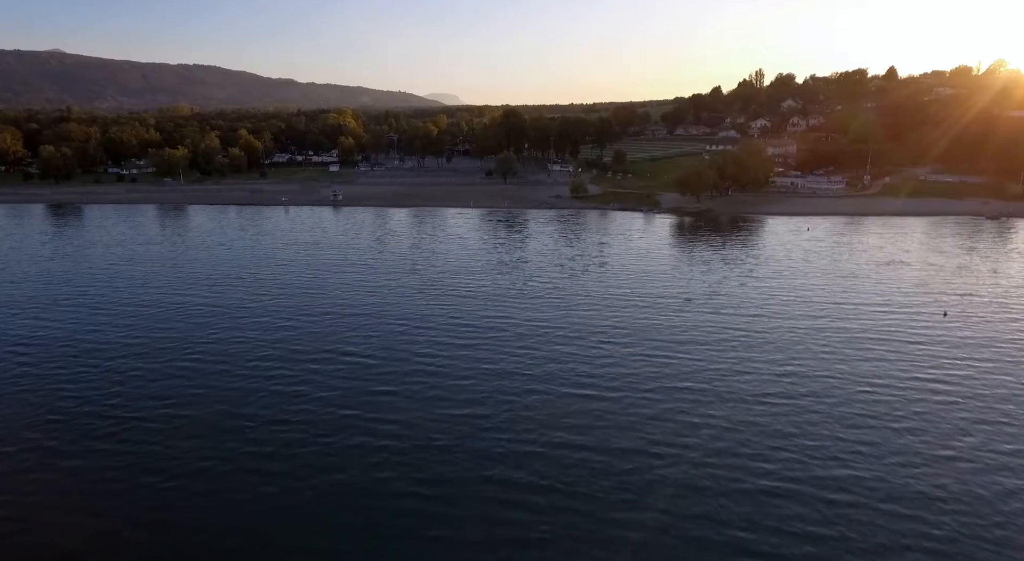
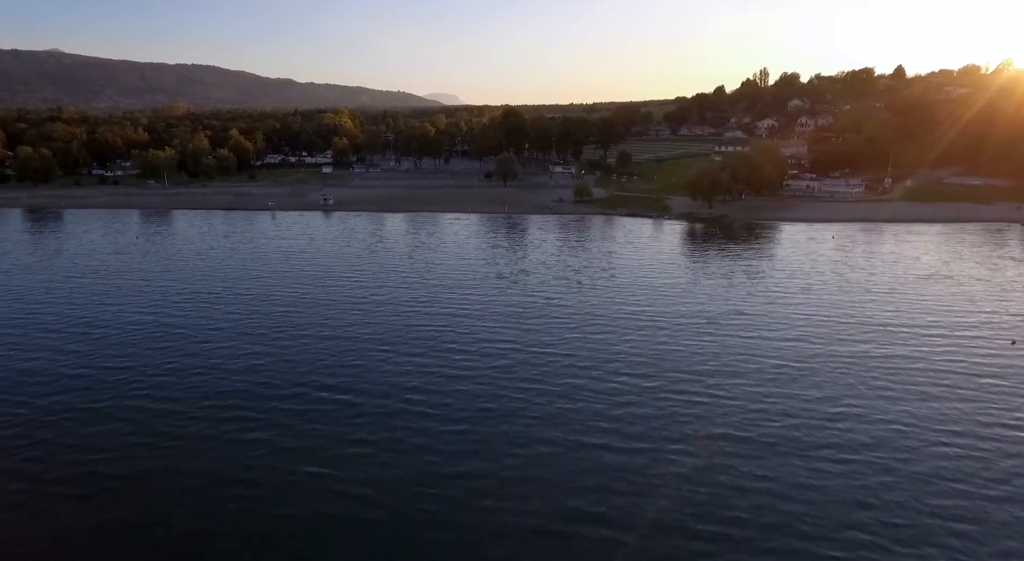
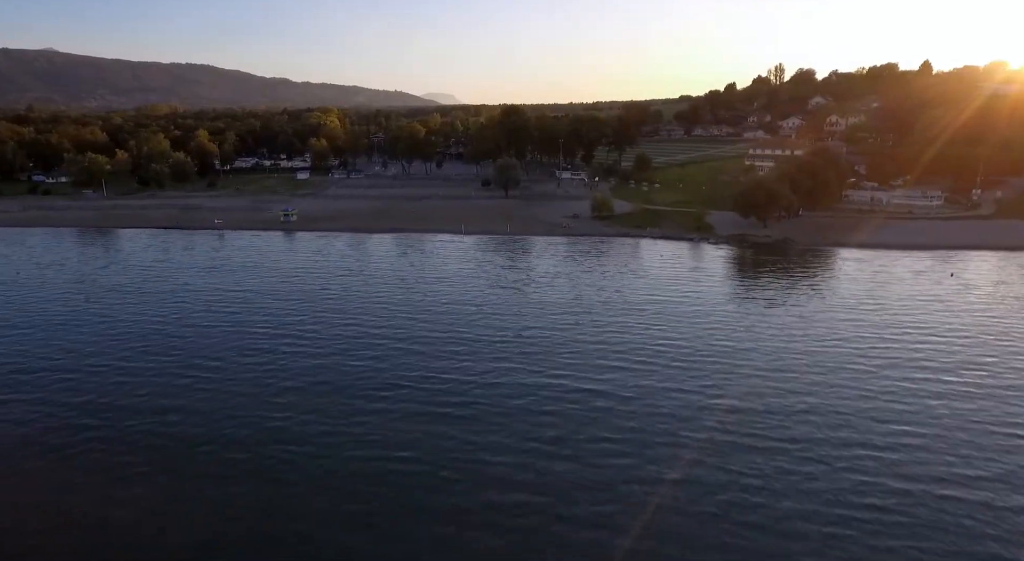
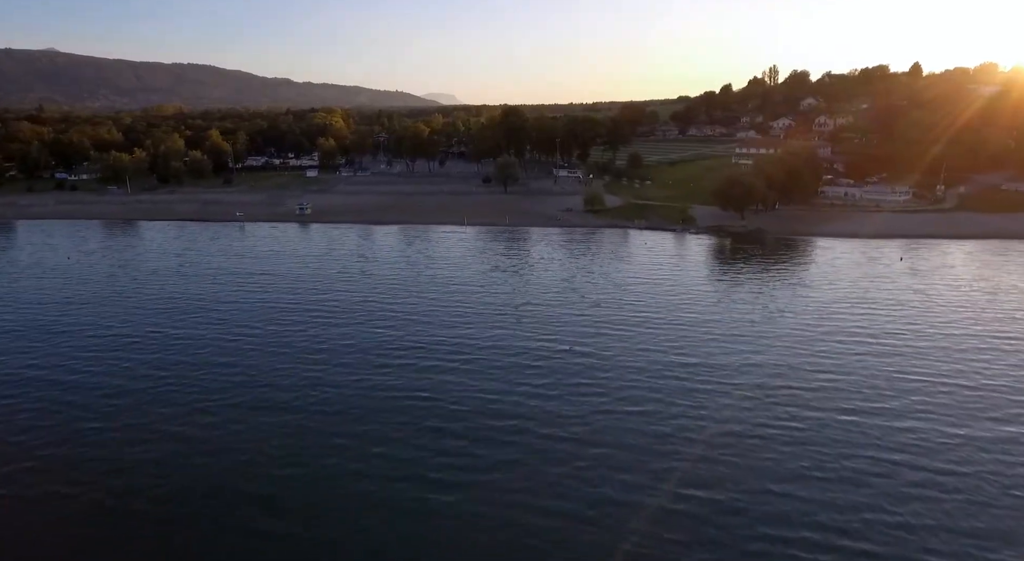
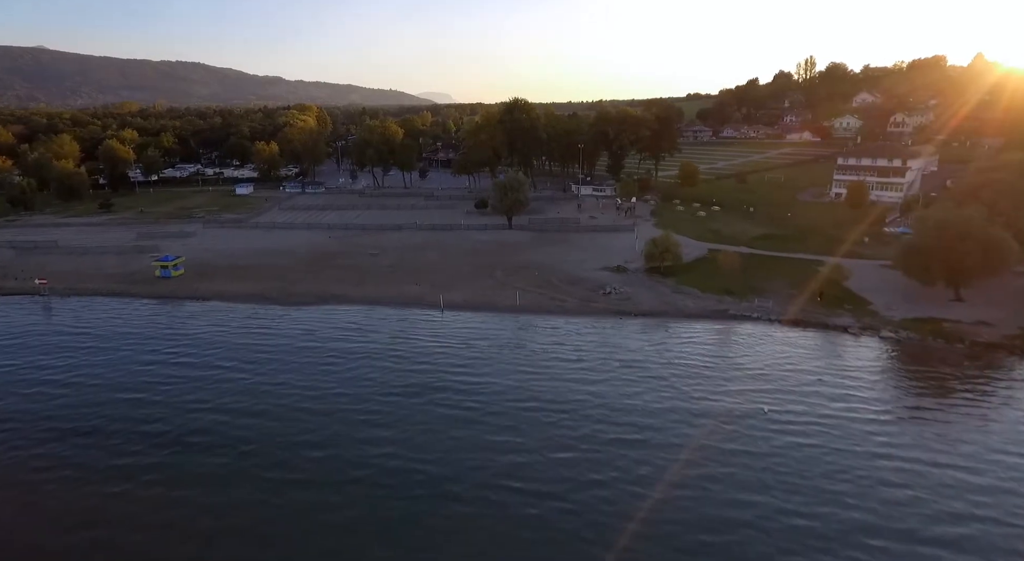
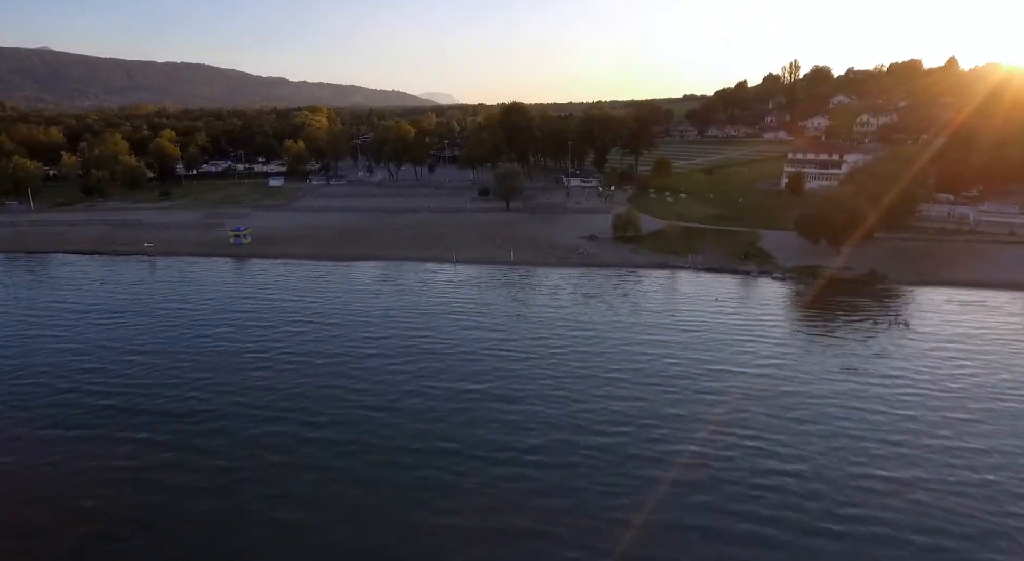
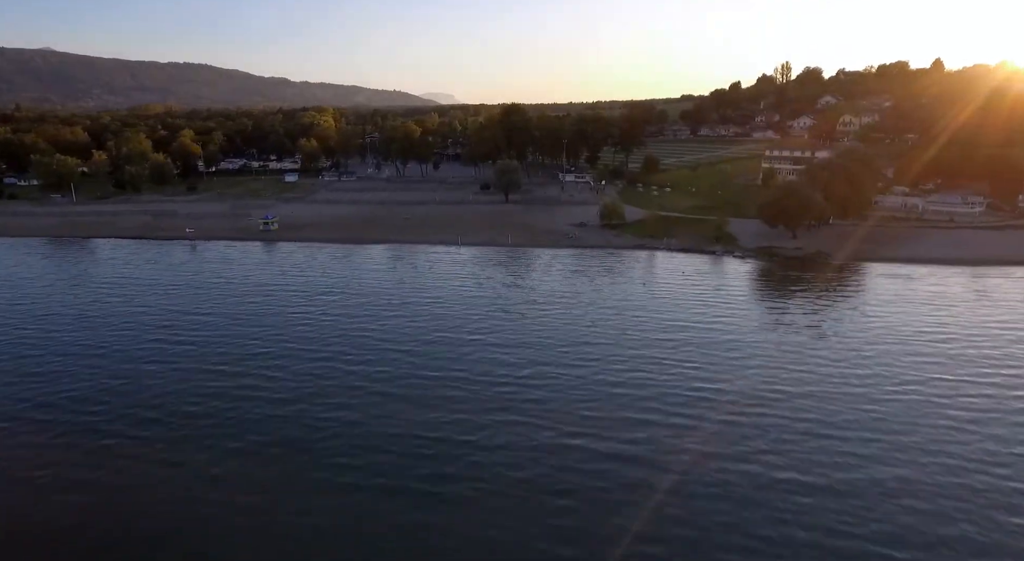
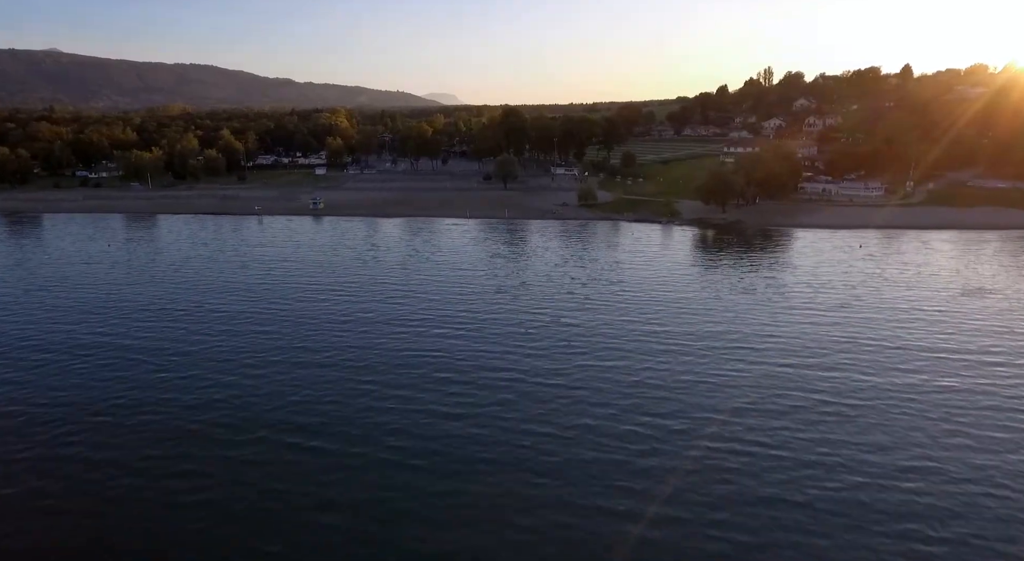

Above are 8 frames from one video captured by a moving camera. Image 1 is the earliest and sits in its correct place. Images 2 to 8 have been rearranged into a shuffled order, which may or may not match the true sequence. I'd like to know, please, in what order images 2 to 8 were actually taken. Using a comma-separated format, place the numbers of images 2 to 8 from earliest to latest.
2, 8, 4, 3, 7, 6, 5
